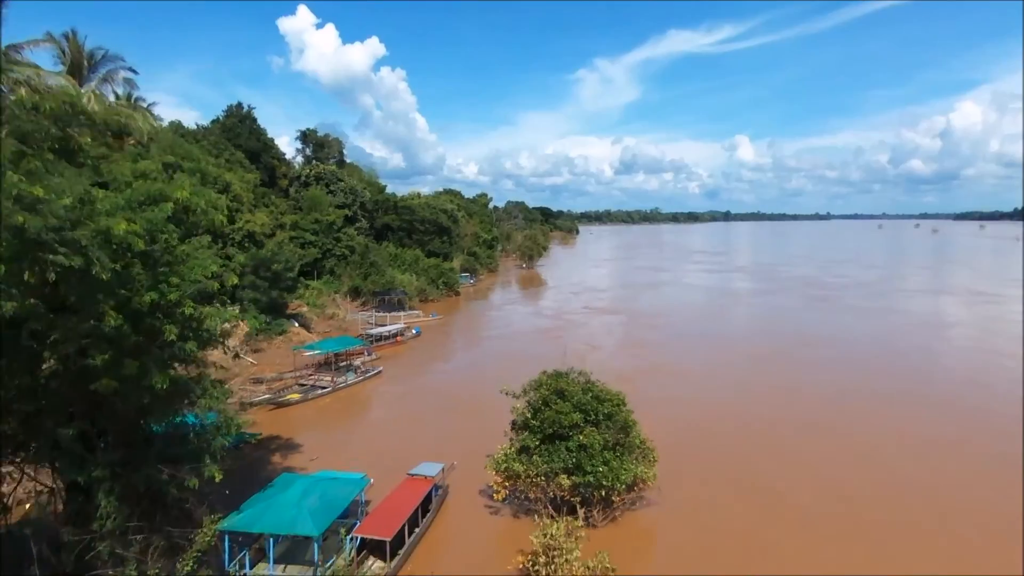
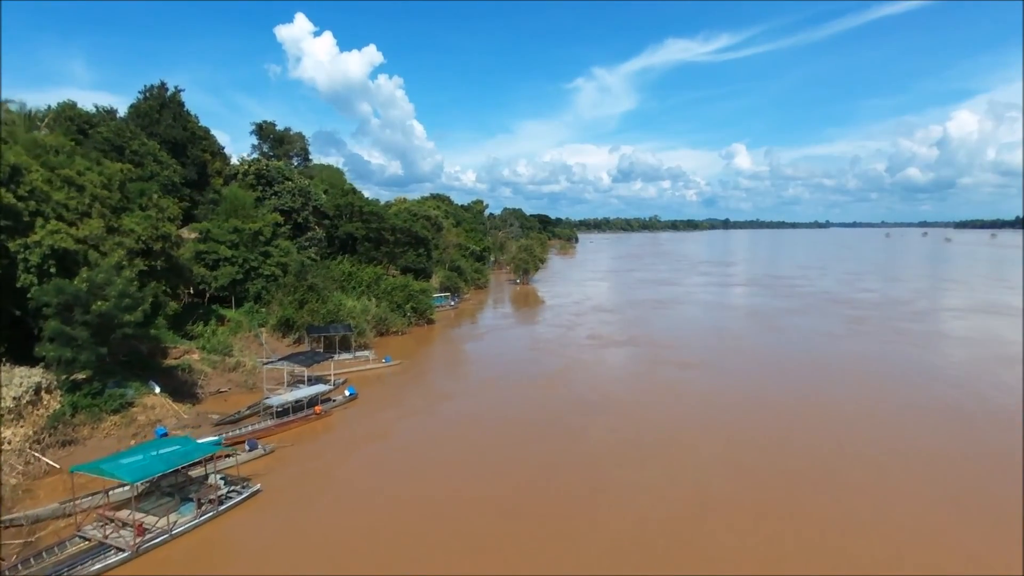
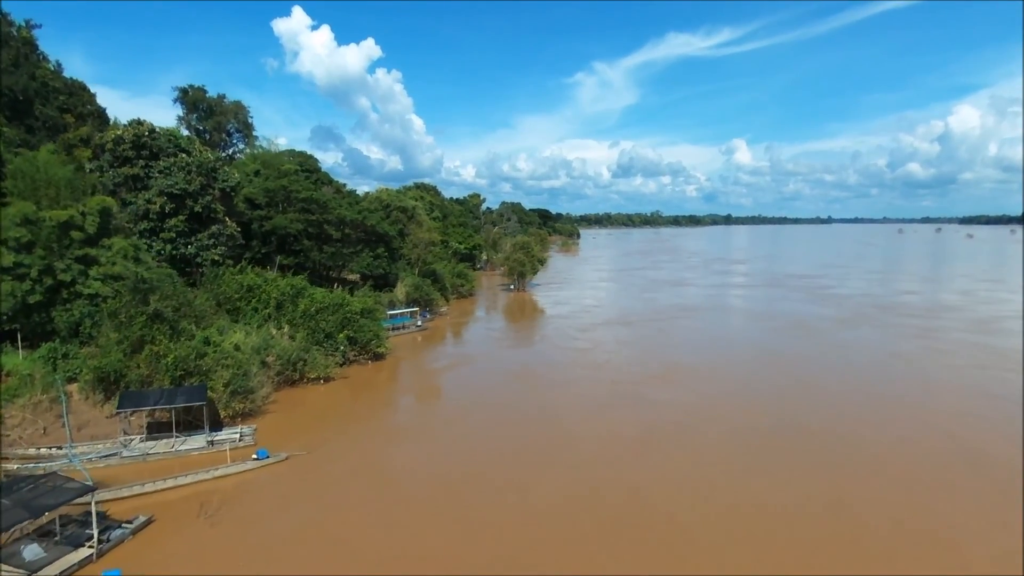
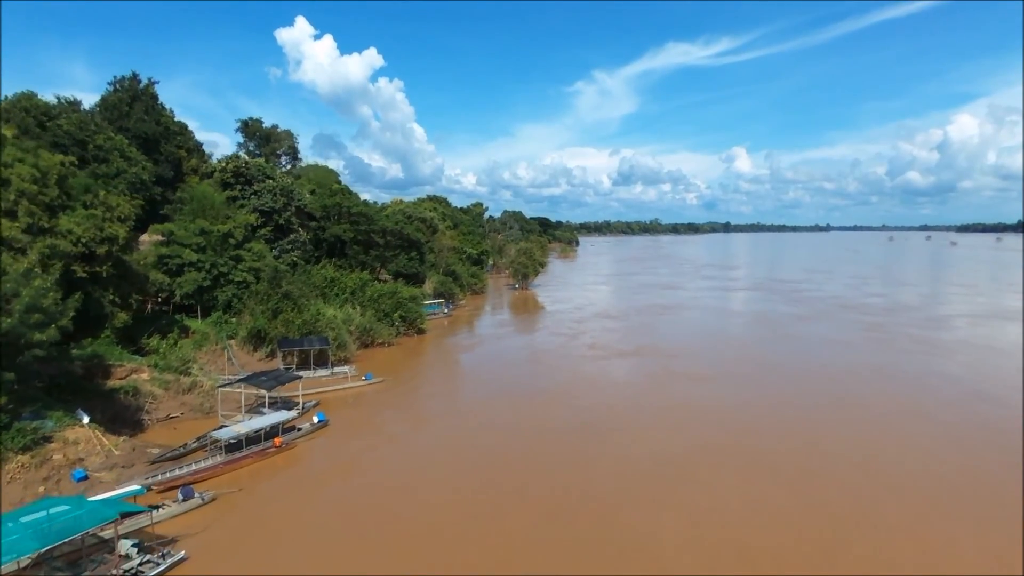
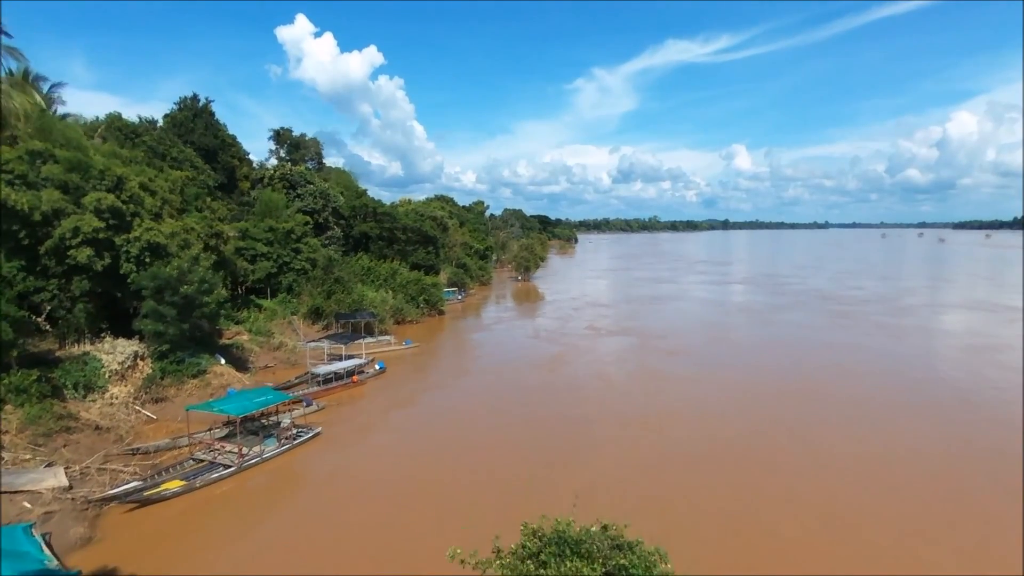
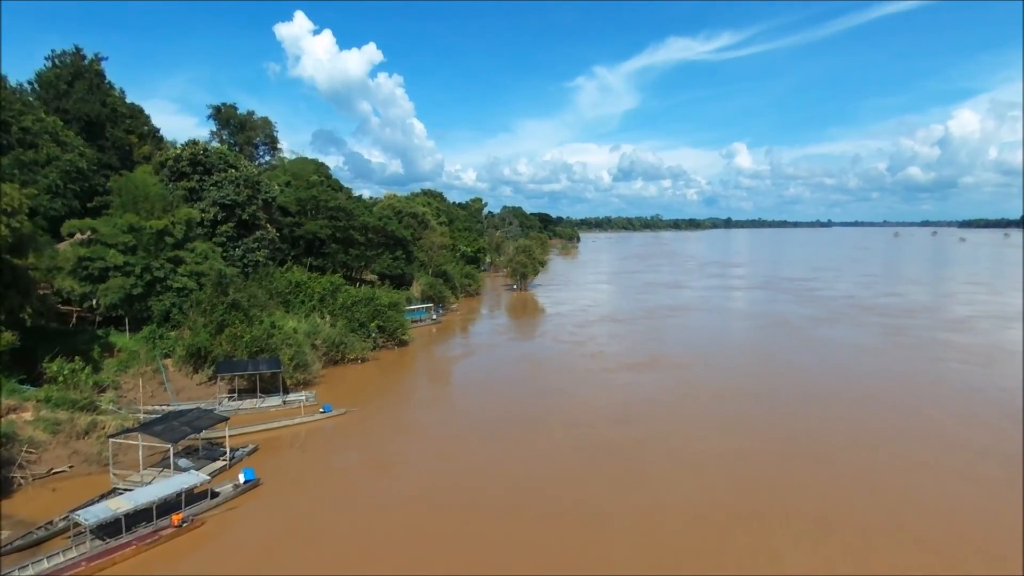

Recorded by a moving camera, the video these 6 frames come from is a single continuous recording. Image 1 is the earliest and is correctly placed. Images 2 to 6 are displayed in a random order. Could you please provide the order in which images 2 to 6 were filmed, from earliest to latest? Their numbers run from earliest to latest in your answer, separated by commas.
5, 2, 4, 6, 3
